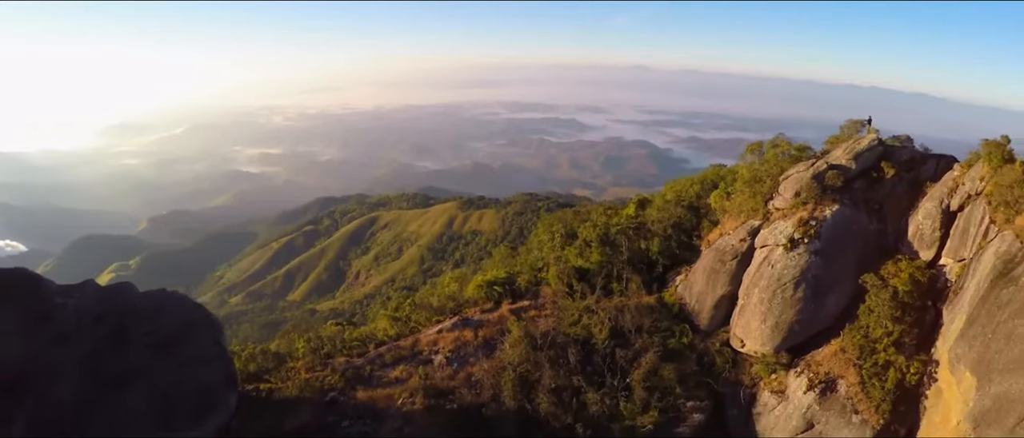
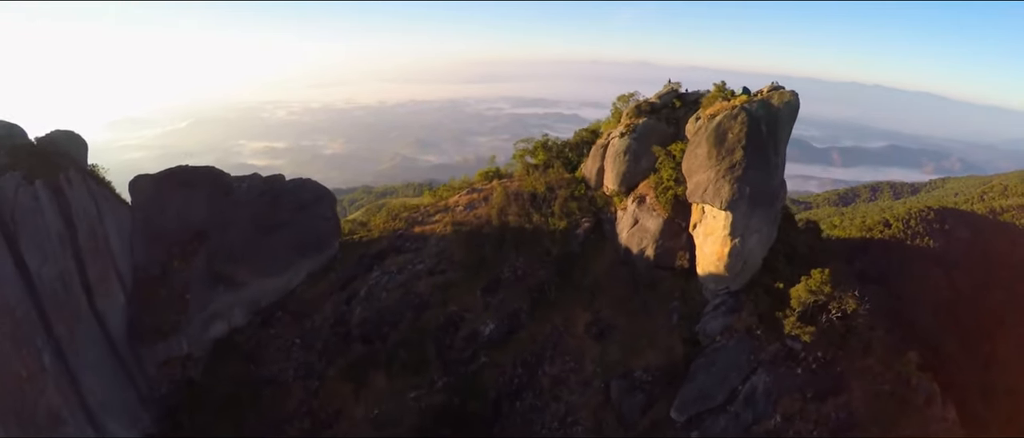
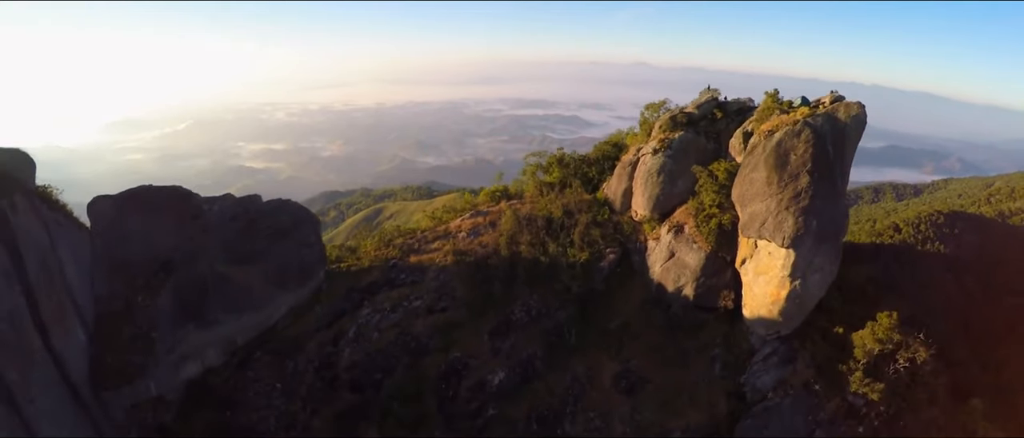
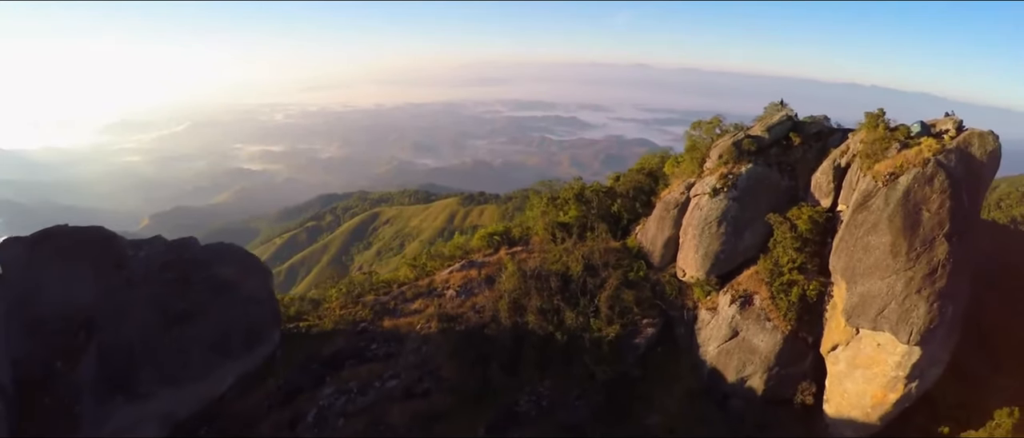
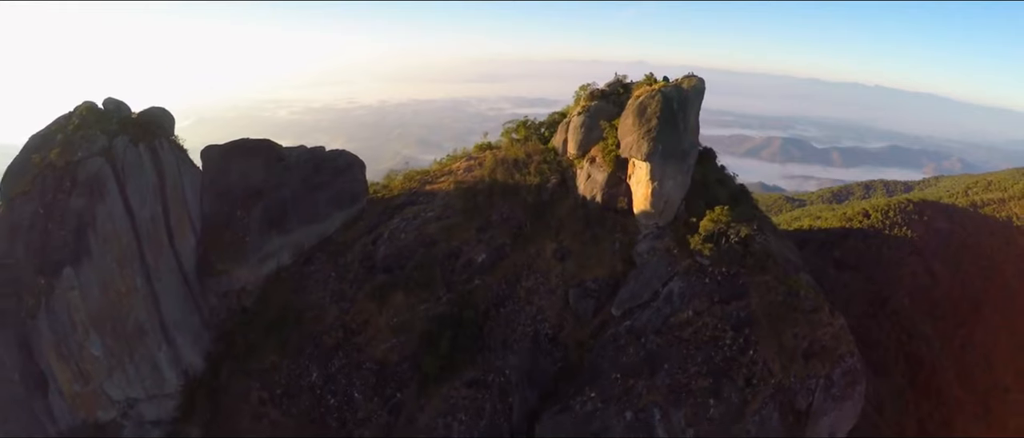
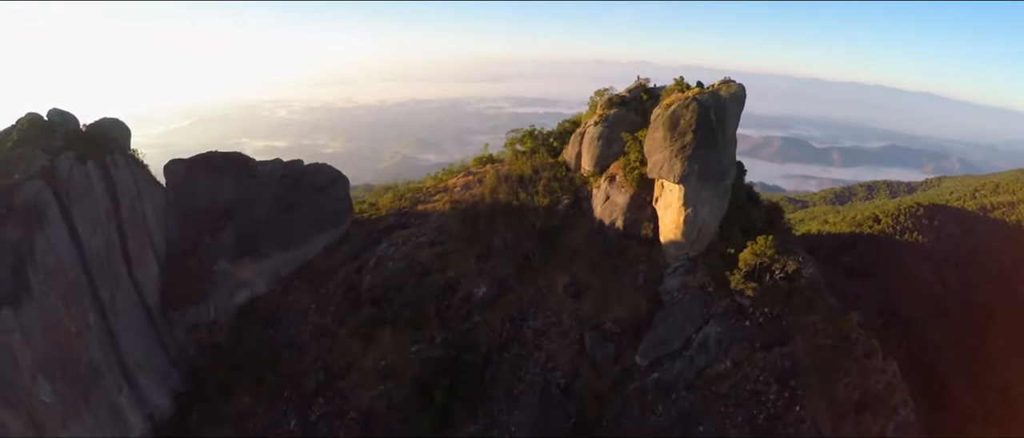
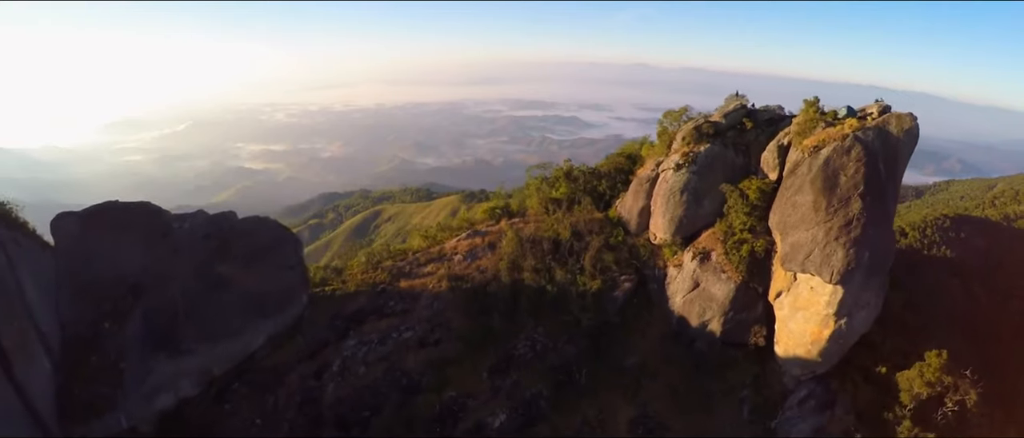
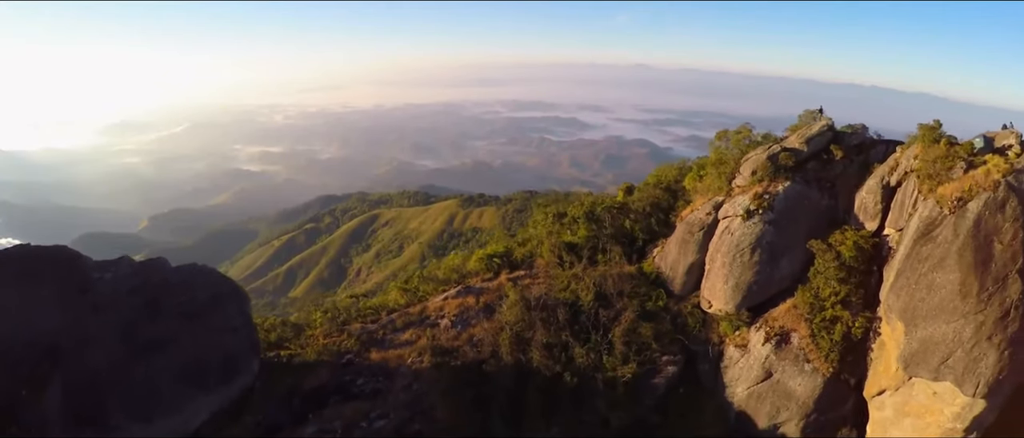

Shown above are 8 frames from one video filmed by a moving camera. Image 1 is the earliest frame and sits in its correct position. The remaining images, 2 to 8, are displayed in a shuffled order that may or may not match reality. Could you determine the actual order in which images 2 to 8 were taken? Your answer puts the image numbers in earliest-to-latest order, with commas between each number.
8, 4, 7, 3, 2, 6, 5
